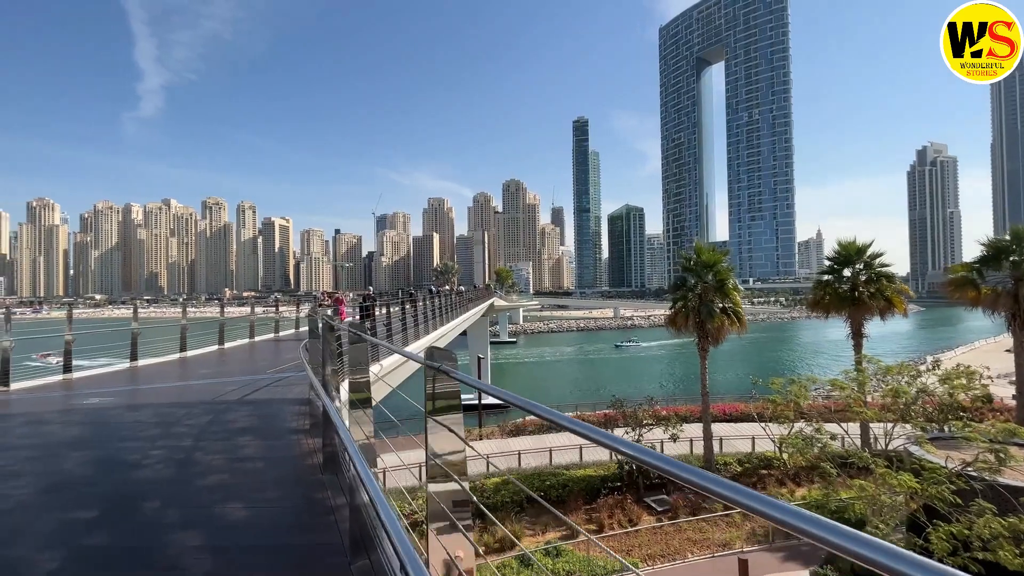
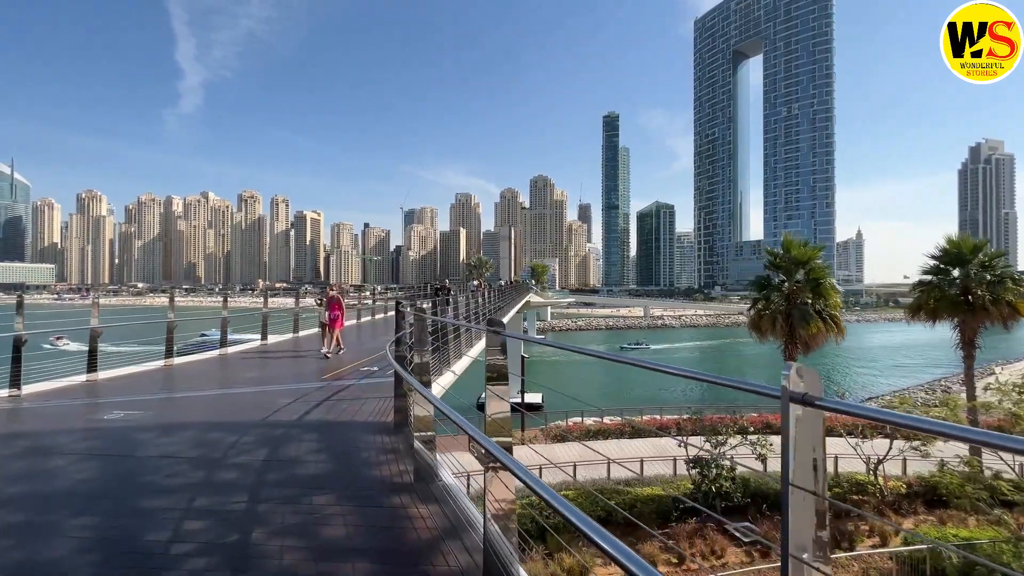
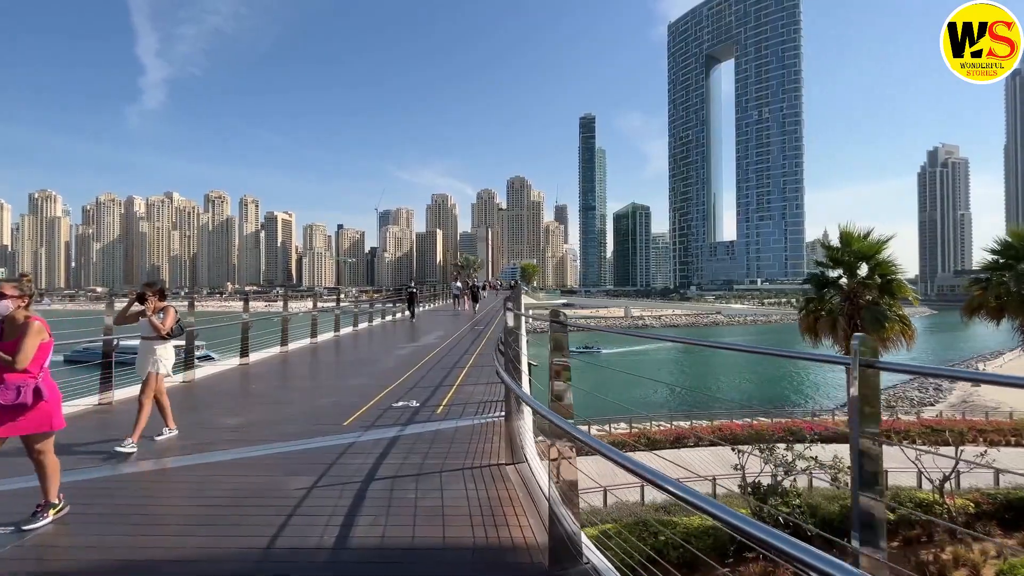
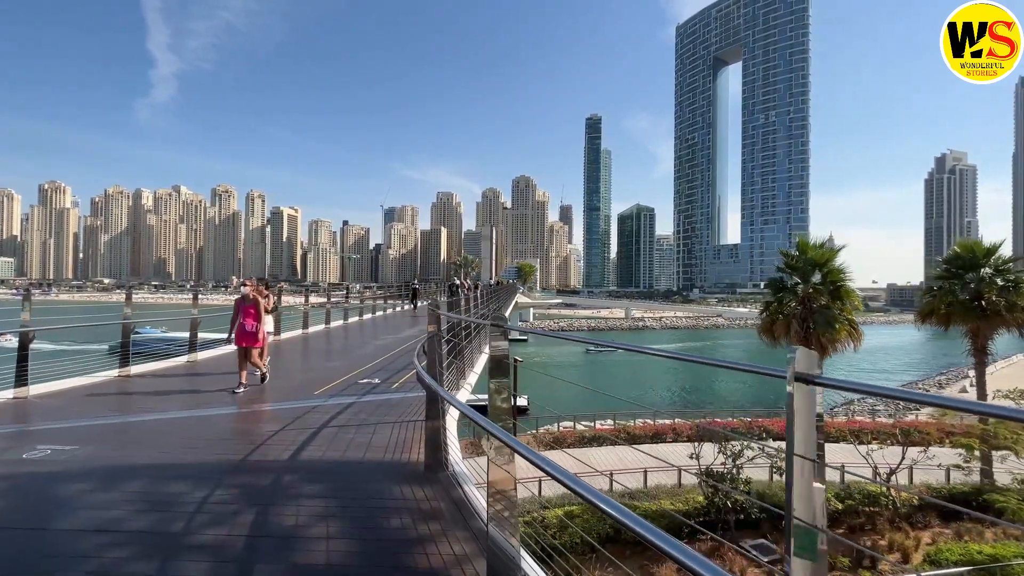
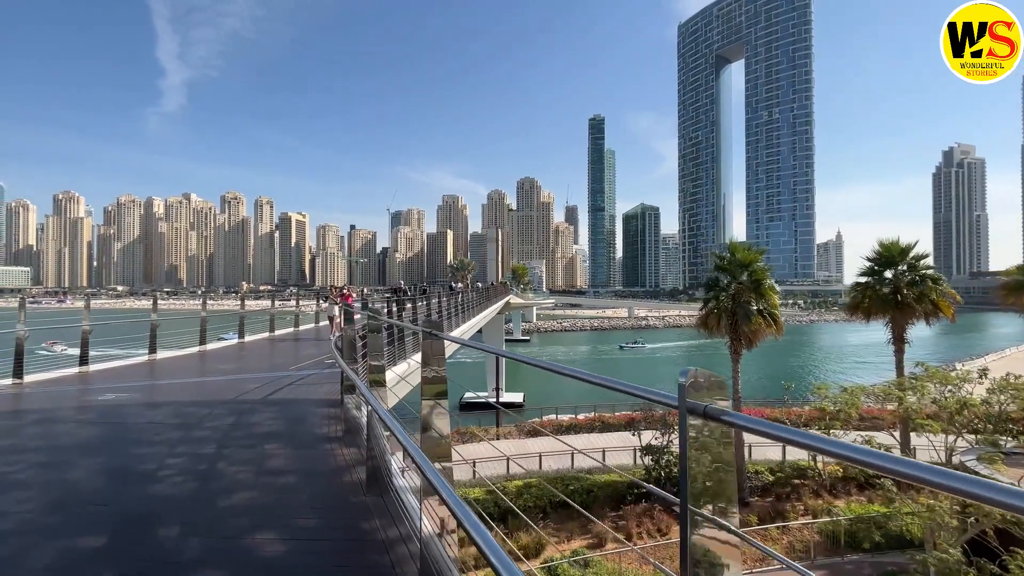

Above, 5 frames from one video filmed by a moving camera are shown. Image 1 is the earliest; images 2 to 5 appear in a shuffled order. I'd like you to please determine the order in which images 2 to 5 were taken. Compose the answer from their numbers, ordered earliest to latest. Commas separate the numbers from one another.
5, 2, 4, 3
